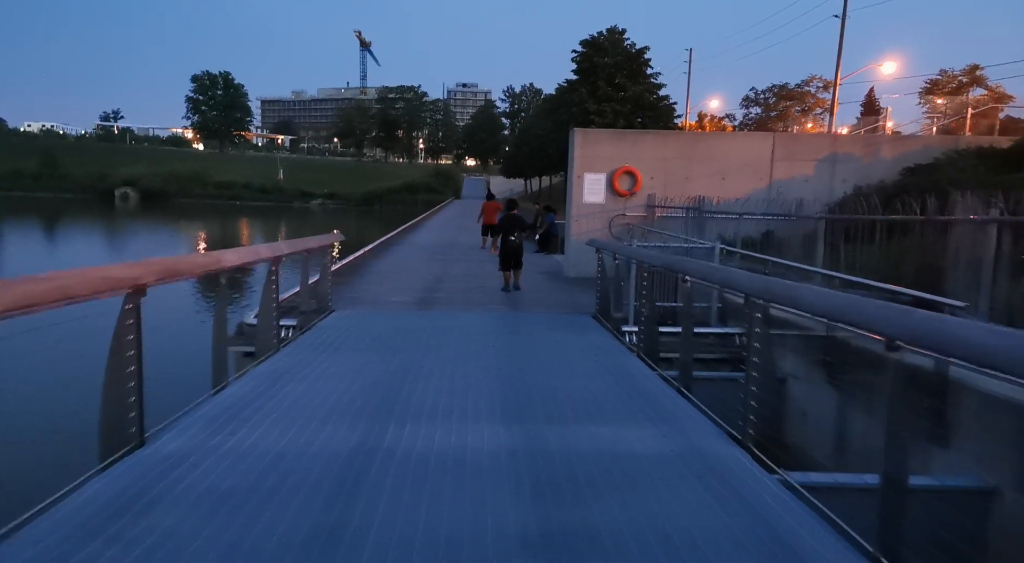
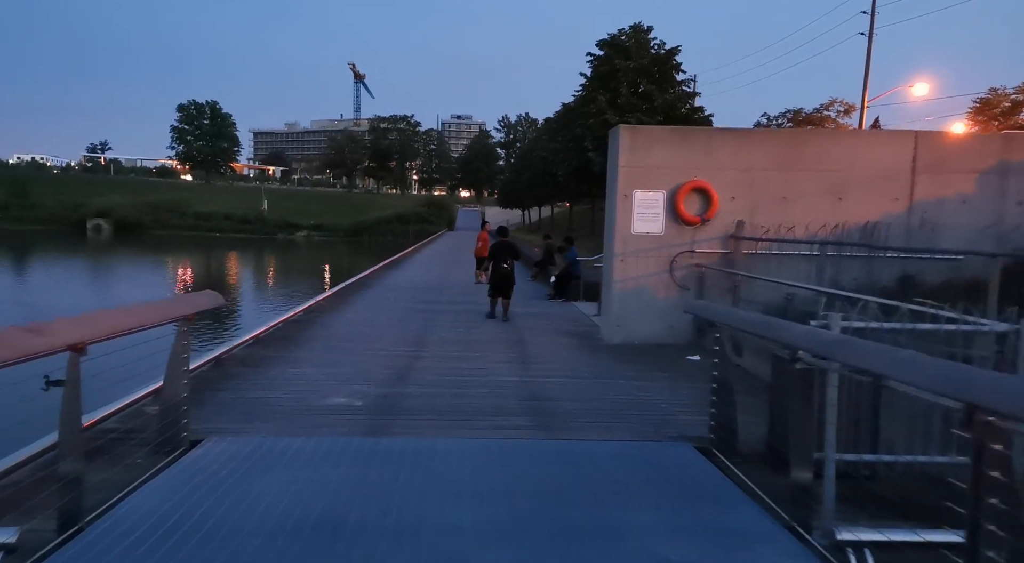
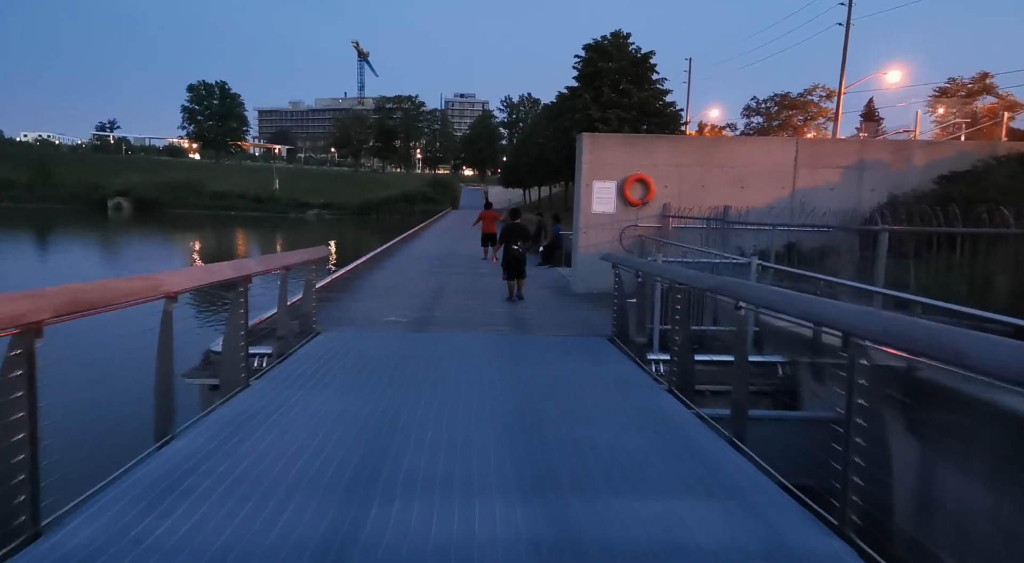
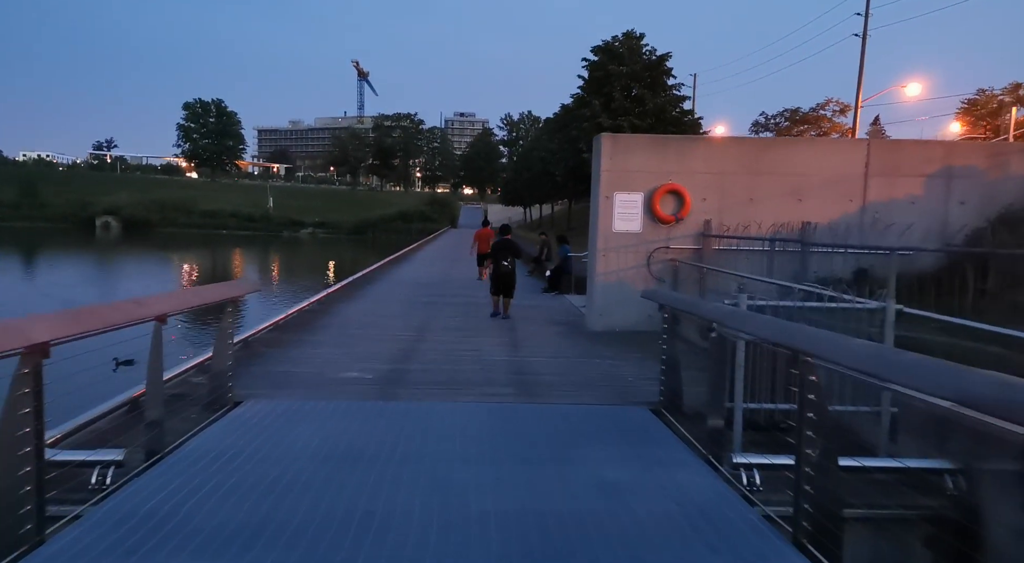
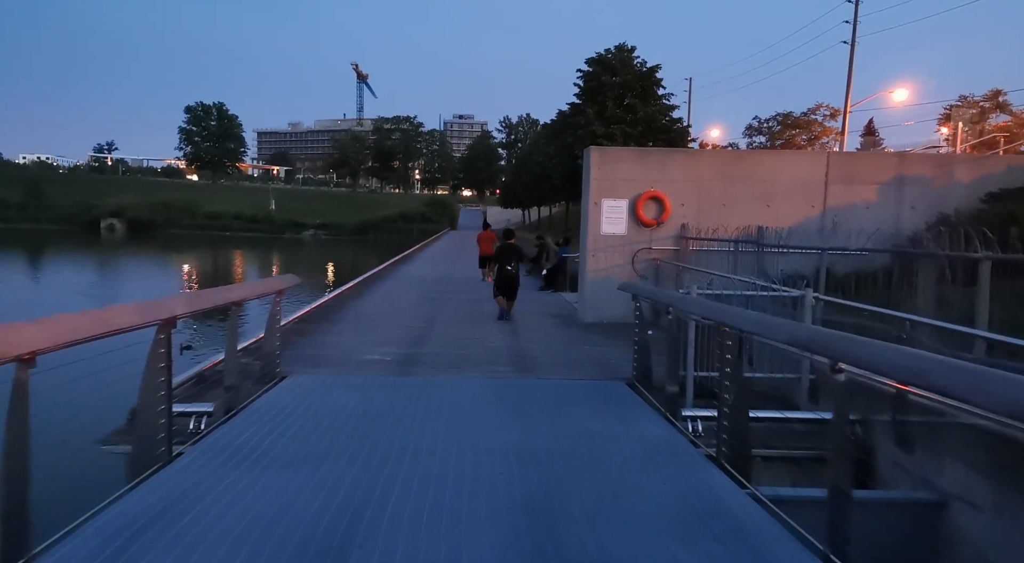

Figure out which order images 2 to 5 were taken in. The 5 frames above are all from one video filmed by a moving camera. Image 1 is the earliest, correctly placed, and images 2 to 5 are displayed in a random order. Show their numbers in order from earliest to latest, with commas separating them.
3, 5, 4, 2
